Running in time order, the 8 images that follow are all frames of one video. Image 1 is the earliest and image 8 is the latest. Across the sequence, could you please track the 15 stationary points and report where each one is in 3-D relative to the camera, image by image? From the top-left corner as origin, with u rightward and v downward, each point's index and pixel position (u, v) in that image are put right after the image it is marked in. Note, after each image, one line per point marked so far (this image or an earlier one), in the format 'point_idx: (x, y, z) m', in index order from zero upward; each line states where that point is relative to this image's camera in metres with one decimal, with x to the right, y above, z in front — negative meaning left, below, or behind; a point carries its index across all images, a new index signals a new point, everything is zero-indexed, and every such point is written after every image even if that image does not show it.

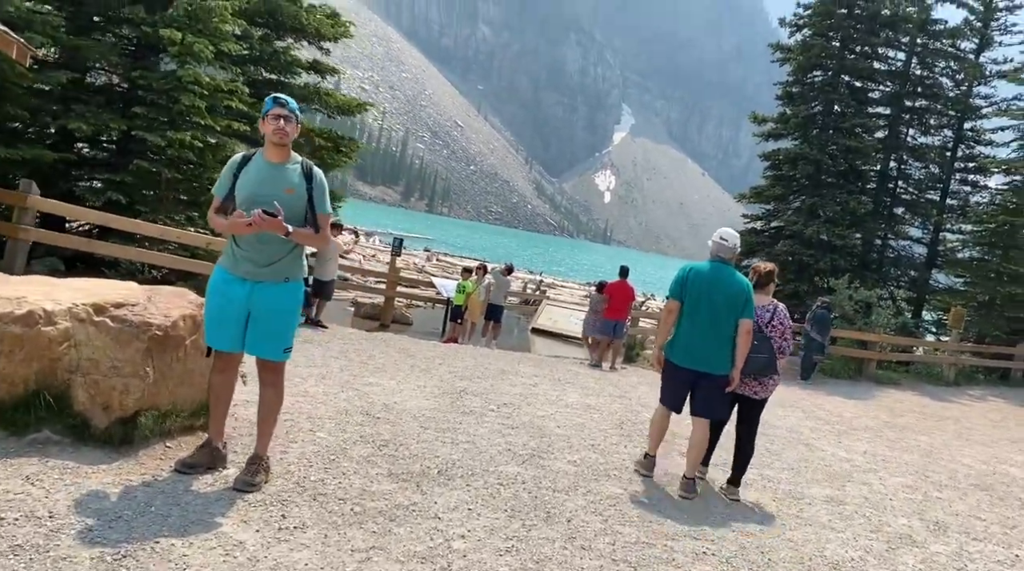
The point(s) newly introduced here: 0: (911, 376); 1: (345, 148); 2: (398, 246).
0: (+8.1, -1.9, +19.1) m
1: (-2.5, +2.1, +14.2) m
2: (-2.2, +0.8, +18.2) m
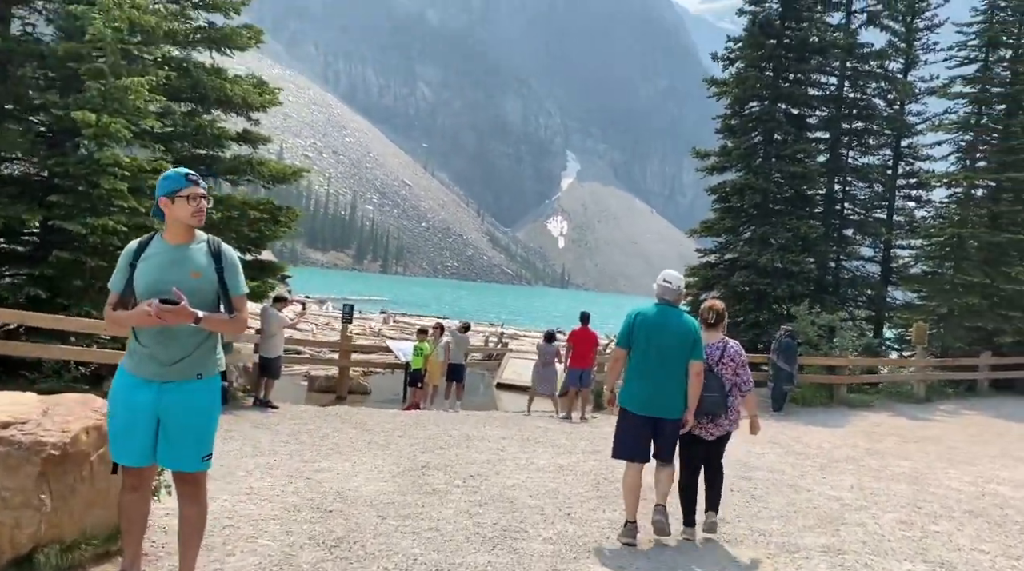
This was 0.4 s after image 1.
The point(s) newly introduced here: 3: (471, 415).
0: (+7.4, -2.3, +18.8) m
1: (-3.3, +0.9, +13.7) m
2: (-3.1, -0.5, +17.6) m
3: (-0.6, -2.0, +14.8) m
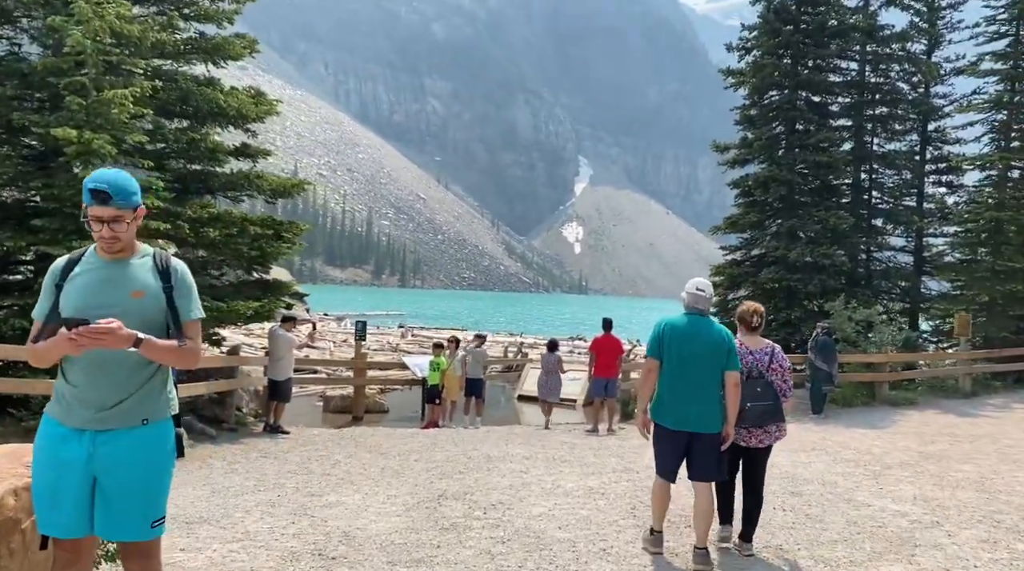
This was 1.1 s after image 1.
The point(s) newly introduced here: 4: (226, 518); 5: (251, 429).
0: (+7.9, -2.1, +17.9) m
1: (-3.1, +0.7, +13.0) m
2: (-2.7, -0.8, +16.9) m
3: (-0.2, -2.2, +14.0) m
4: (-2.1, -1.7, +6.9) m
5: (-3.6, -2.0, +13.0) m
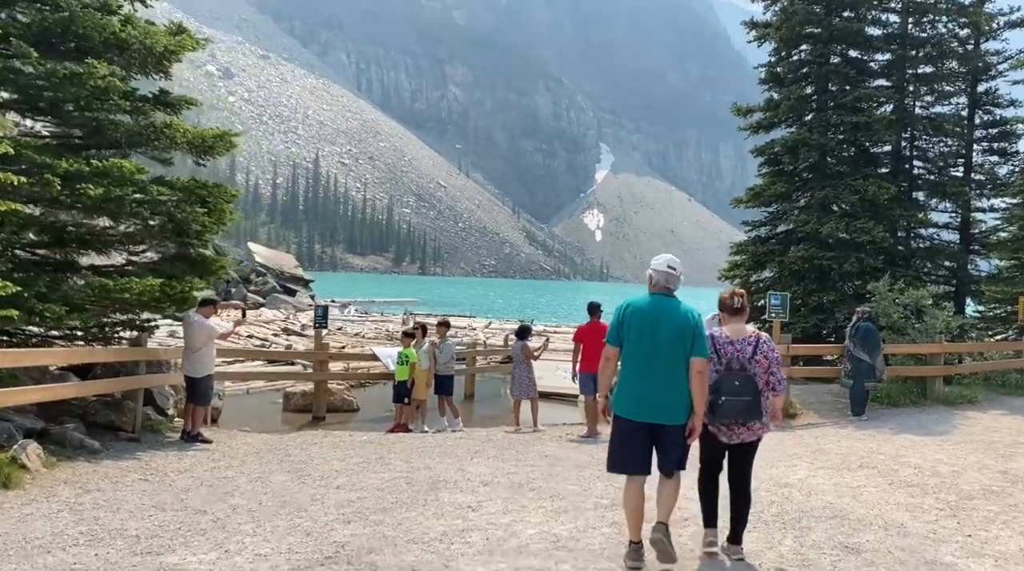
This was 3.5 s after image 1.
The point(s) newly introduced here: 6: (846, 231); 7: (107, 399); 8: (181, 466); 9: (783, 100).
0: (+7.7, -1.7, +15.2) m
1: (-3.4, +1.0, +10.5) m
2: (-2.9, -0.5, +14.4) m
3: (-0.5, -1.9, +11.5) m
4: (-2.5, -1.5, +4.4) m
5: (-3.9, -1.7, +10.6) m
6: (+6.3, +1.0, +17.6) m
7: (-4.3, -1.2, +10.0) m
8: (-3.2, -1.7, +8.5) m
9: (+5.6, +3.8, +19.3) m
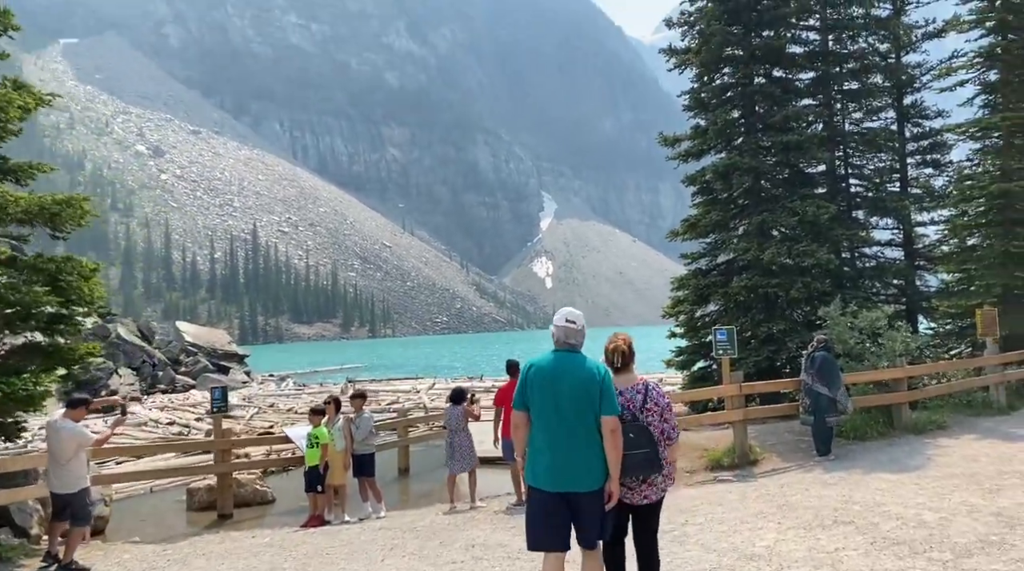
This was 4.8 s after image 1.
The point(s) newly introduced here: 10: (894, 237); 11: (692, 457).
0: (+6.7, -1.9, +14.1) m
1: (-4.4, +0.1, +9.0) m
2: (-4.0, -1.6, +12.9) m
3: (-1.3, -2.6, +10.0) m
4: (-3.0, -2.0, +2.9) m
5: (-4.6, -2.6, +8.9) m
6: (+4.9, +0.5, +16.6) m
7: (-5.0, -2.1, +8.3) m
8: (-3.8, -2.4, +6.9) m
9: (+3.9, +3.1, +18.4) m
10: (+7.8, +1.0, +19.4) m
11: (+2.4, -2.3, +12.6) m
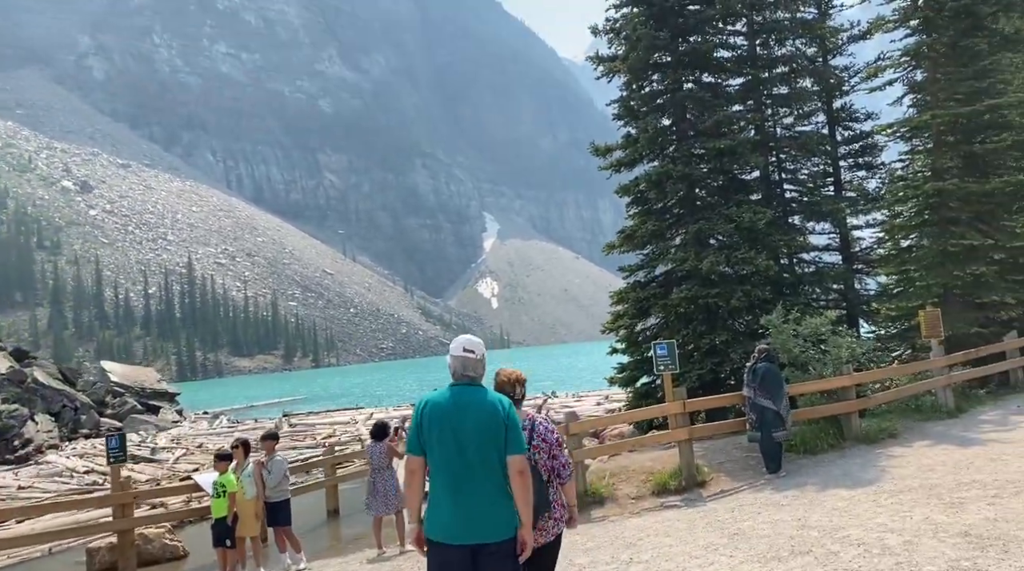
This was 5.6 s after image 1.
0: (+5.7, -1.9, +13.6) m
1: (-5.1, -0.3, +7.9) m
2: (-4.9, -2.0, +11.7) m
3: (-2.0, -2.9, +9.0) m
4: (-3.3, -2.1, +1.8) m
5: (-5.3, -3.0, +7.7) m
6: (+3.7, +0.4, +16.0) m
7: (-5.6, -2.5, +7.1) m
8: (-4.3, -2.7, +5.7) m
9: (+2.4, +2.9, +17.7) m
10: (+6.4, +0.9, +19.0) m
11: (+1.6, -2.4, +11.8) m
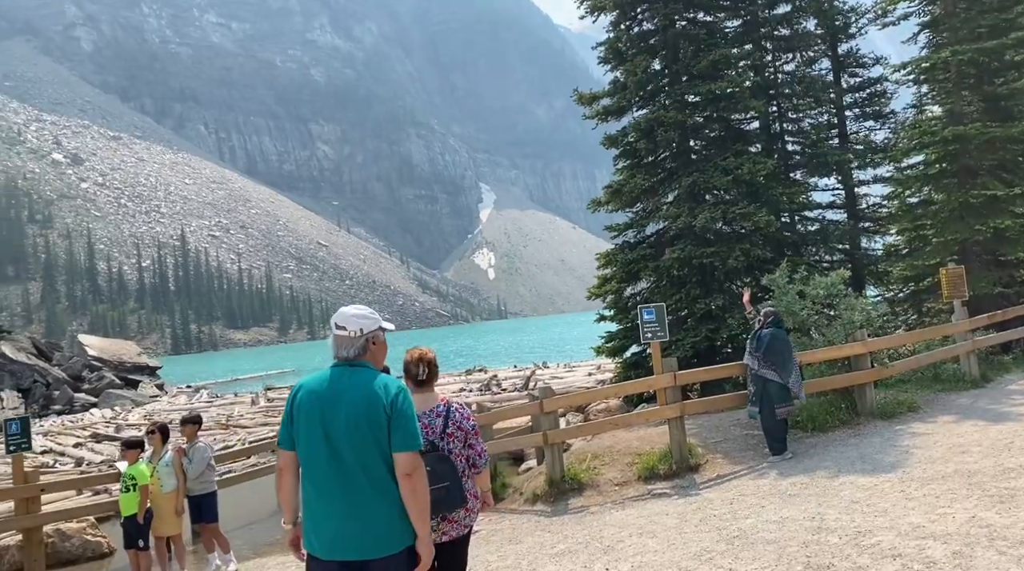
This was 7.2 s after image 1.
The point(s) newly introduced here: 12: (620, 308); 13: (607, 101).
0: (+5.3, -1.4, +12.1) m
1: (-5.5, 0.0, +6.3) m
2: (-5.2, -1.6, +10.1) m
3: (-2.3, -2.5, +7.5) m
4: (-3.6, -2.0, +0.2) m
5: (-5.6, -2.7, +6.2) m
6: (+3.3, +1.0, +14.4) m
7: (-6.0, -2.3, +5.5) m
8: (-4.7, -2.5, +4.2) m
9: (+2.0, +3.6, +16.1) m
10: (+6.0, +1.7, +17.4) m
11: (+1.2, -2.0, +10.3) m
12: (+1.8, -0.4, +15.8) m
13: (+1.7, +3.3, +16.8) m
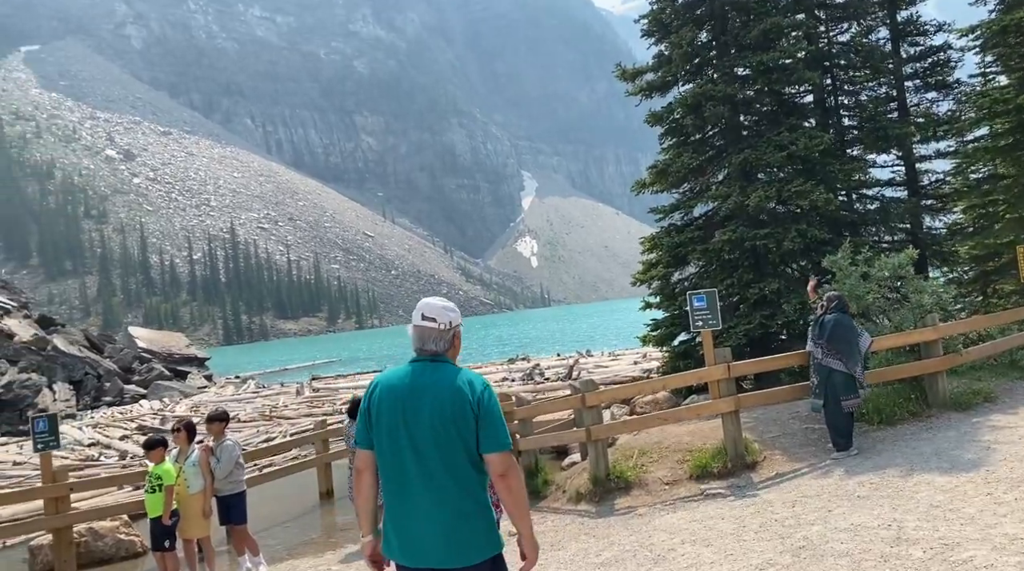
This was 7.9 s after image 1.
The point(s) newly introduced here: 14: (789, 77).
0: (+5.8, -1.1, +11.2) m
1: (-5.3, 0.0, +5.9) m
2: (-4.8, -1.5, +9.8) m
3: (-2.0, -2.4, +7.0) m
4: (-3.7, -2.1, -0.2) m
5: (-5.3, -2.7, +5.9) m
6: (+3.9, +1.3, +13.5) m
7: (-5.8, -2.3, +5.2) m
8: (-4.5, -2.5, +3.9) m
9: (+2.6, +3.8, +15.3) m
10: (+6.7, +2.0, +16.4) m
11: (+1.6, -1.8, +9.6) m
12: (+2.5, -0.1, +15.1) m
13: (+2.4, +3.6, +16.1) m
14: (+4.2, +3.2, +14.3) m
